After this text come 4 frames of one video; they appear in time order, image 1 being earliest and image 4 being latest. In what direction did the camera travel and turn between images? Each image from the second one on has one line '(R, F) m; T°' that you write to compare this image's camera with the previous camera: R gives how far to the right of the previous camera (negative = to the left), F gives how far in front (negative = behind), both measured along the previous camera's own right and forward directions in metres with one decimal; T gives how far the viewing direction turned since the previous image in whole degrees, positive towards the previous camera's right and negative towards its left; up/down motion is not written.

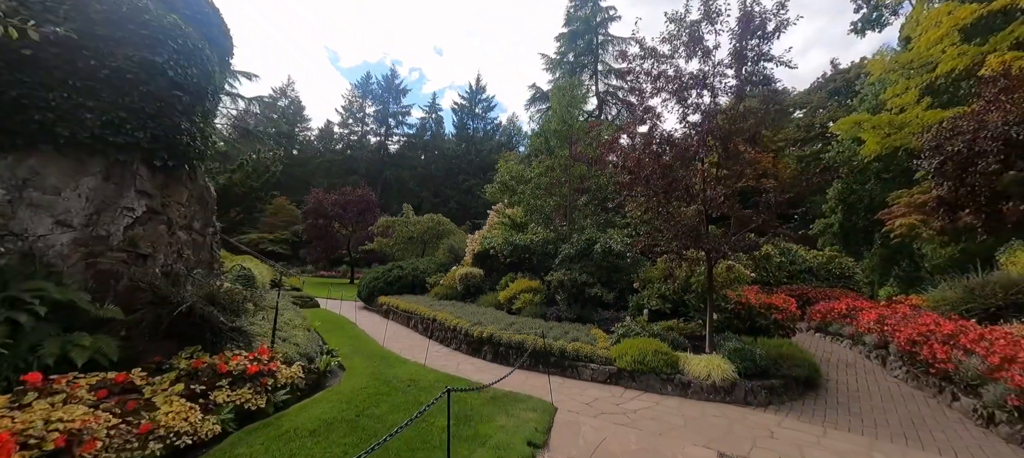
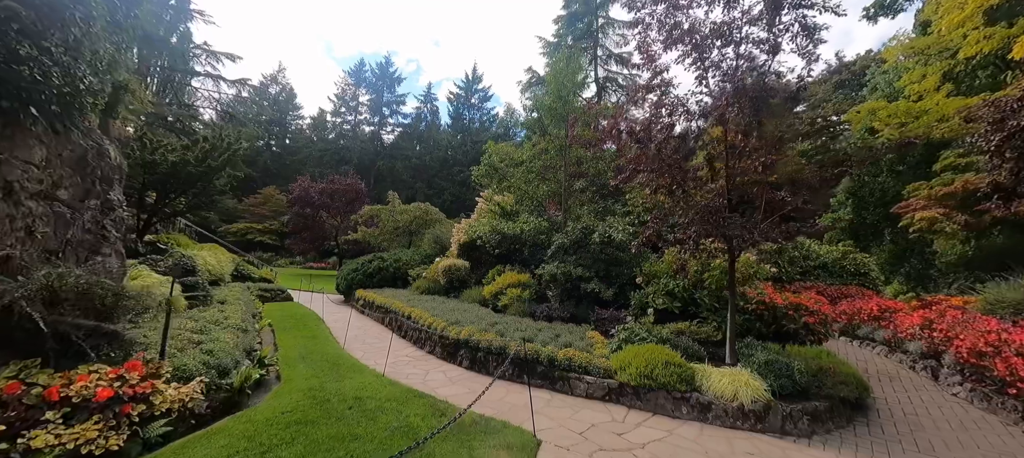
(+0.2, +1.1) m; 0°
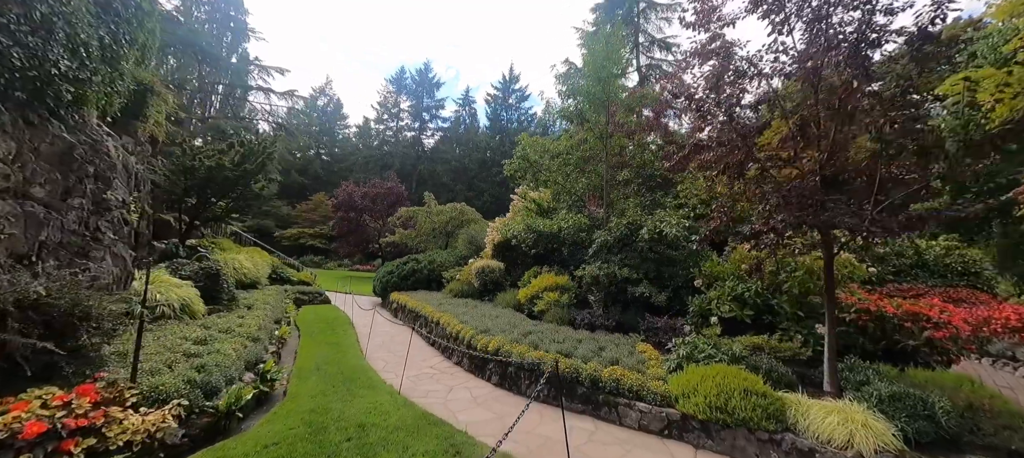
(+0.1, +0.8) m; -6°
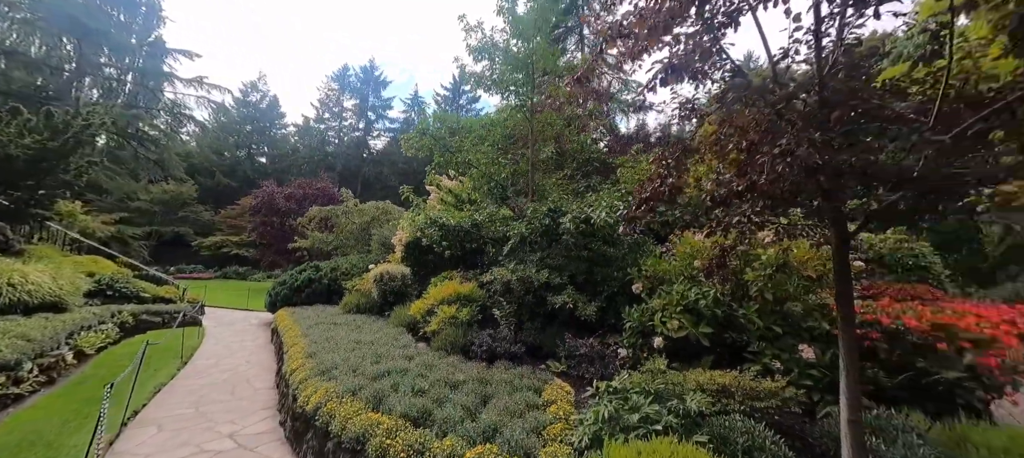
(+1.0, +1.8) m; +6°
